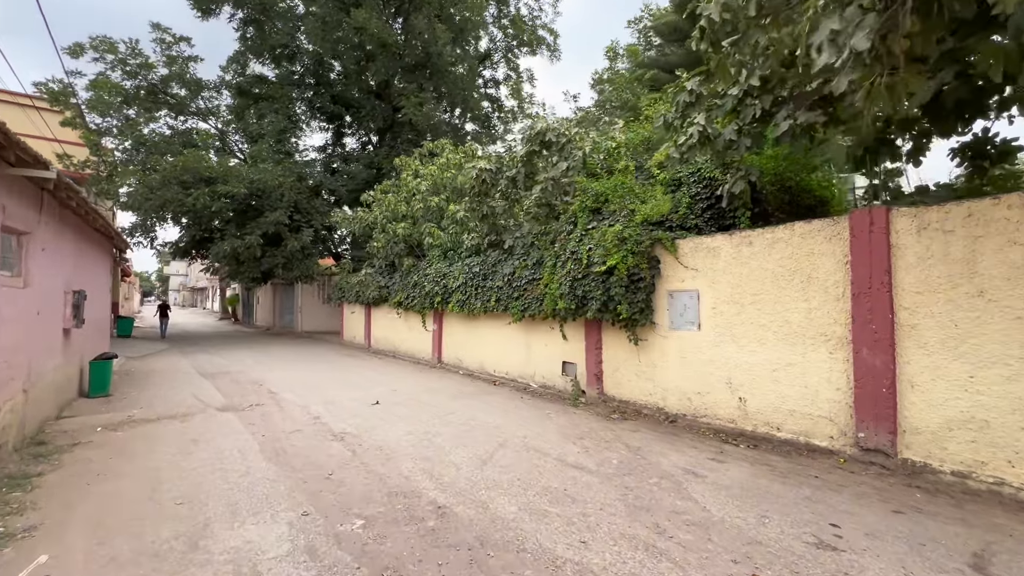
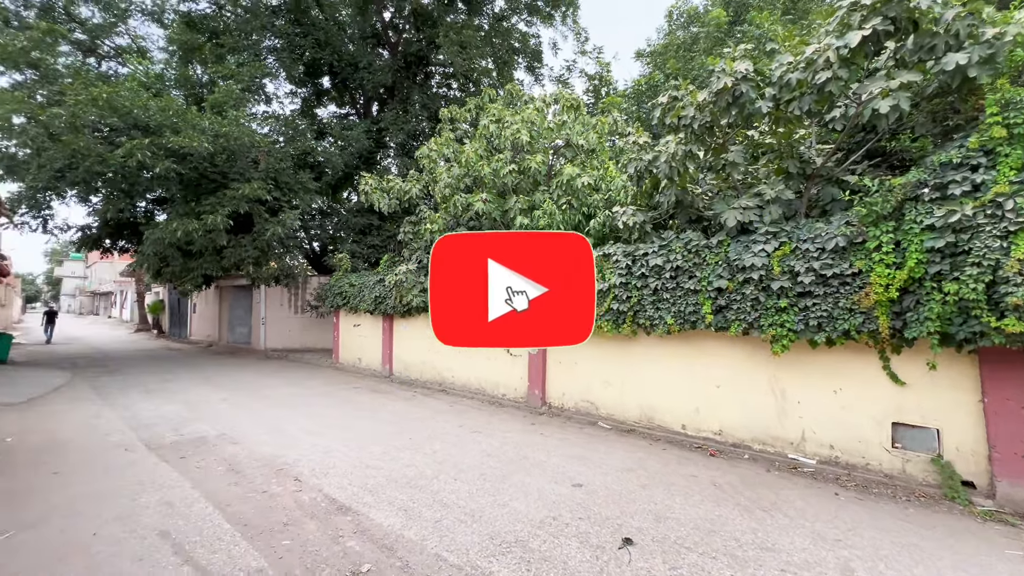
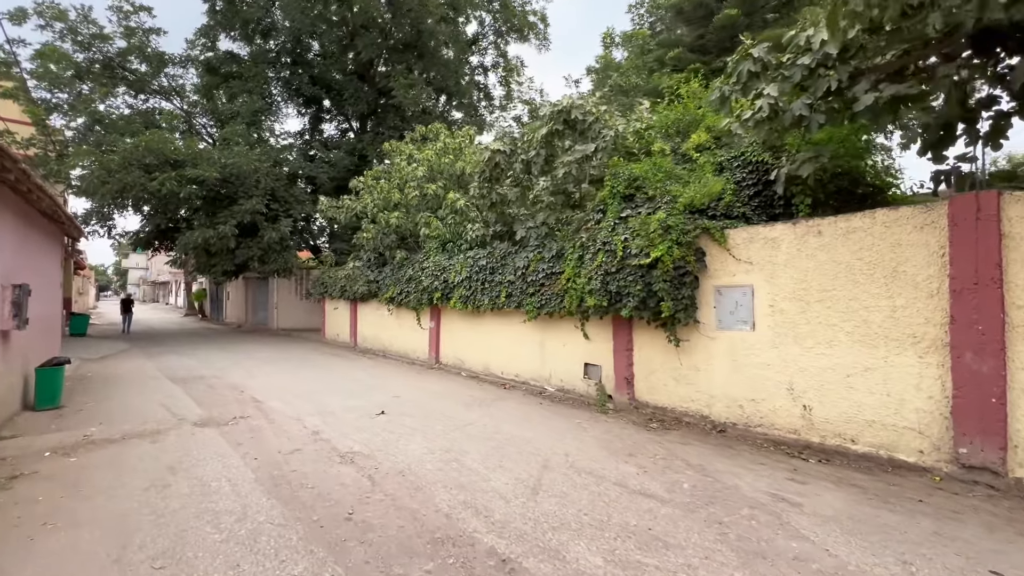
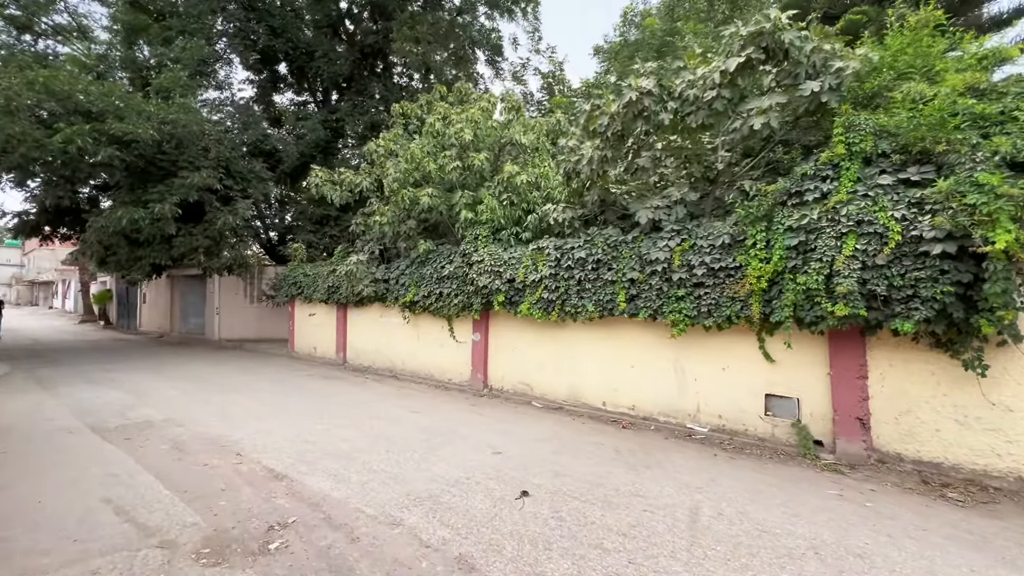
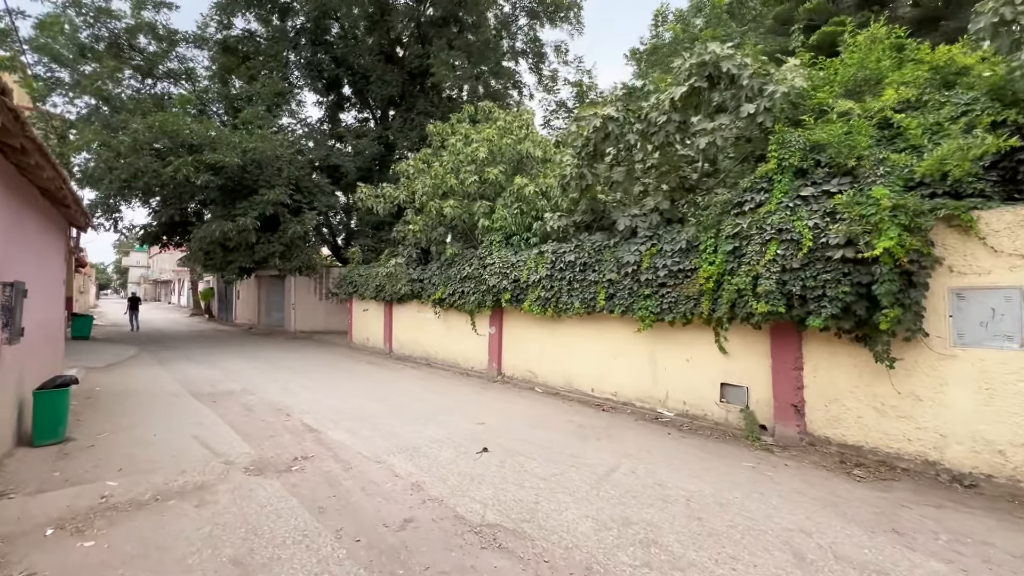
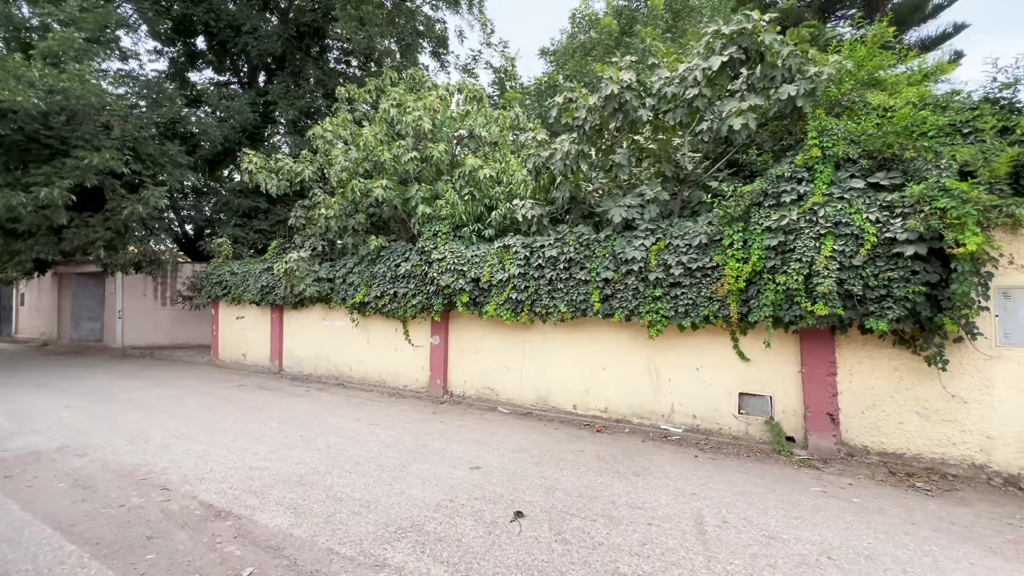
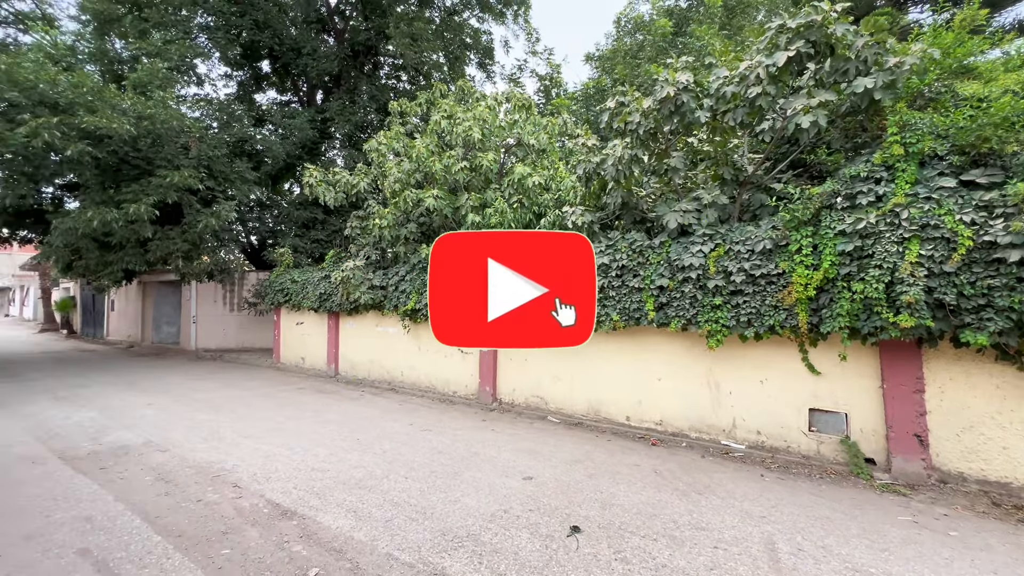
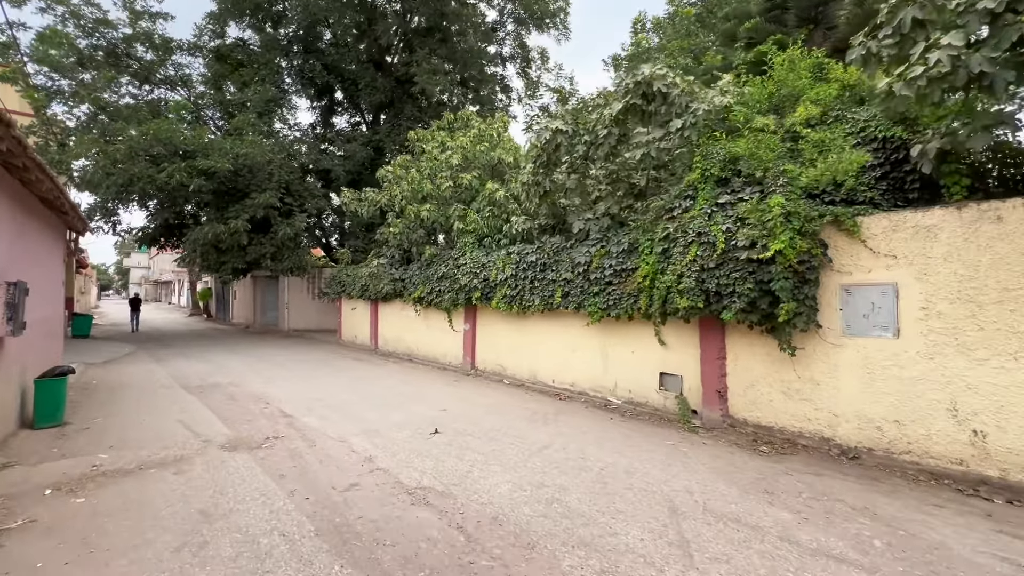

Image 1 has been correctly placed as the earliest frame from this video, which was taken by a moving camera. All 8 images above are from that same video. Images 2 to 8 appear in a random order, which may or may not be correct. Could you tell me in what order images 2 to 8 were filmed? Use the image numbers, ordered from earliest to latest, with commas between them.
3, 8, 5, 4, 6, 7, 2
